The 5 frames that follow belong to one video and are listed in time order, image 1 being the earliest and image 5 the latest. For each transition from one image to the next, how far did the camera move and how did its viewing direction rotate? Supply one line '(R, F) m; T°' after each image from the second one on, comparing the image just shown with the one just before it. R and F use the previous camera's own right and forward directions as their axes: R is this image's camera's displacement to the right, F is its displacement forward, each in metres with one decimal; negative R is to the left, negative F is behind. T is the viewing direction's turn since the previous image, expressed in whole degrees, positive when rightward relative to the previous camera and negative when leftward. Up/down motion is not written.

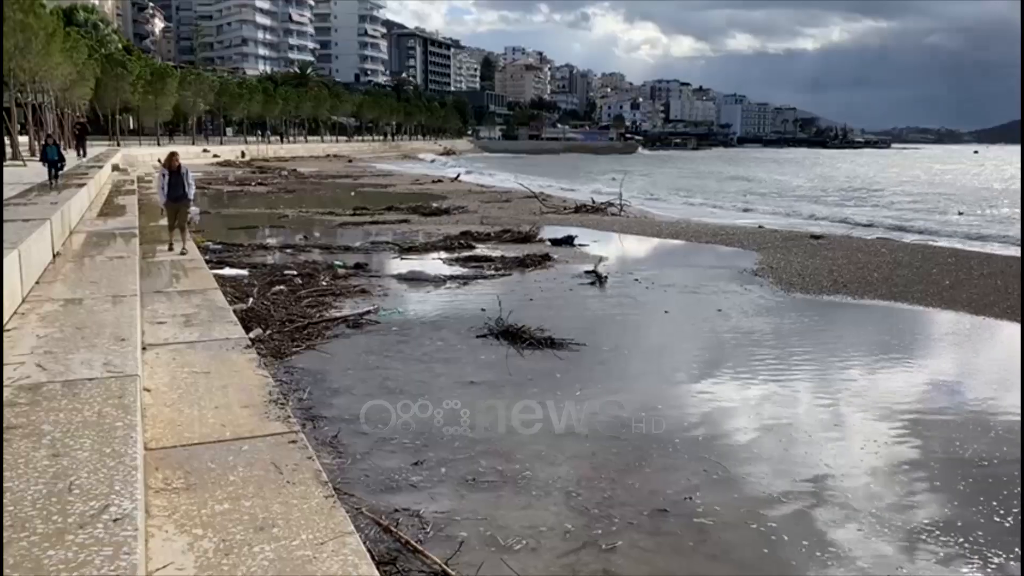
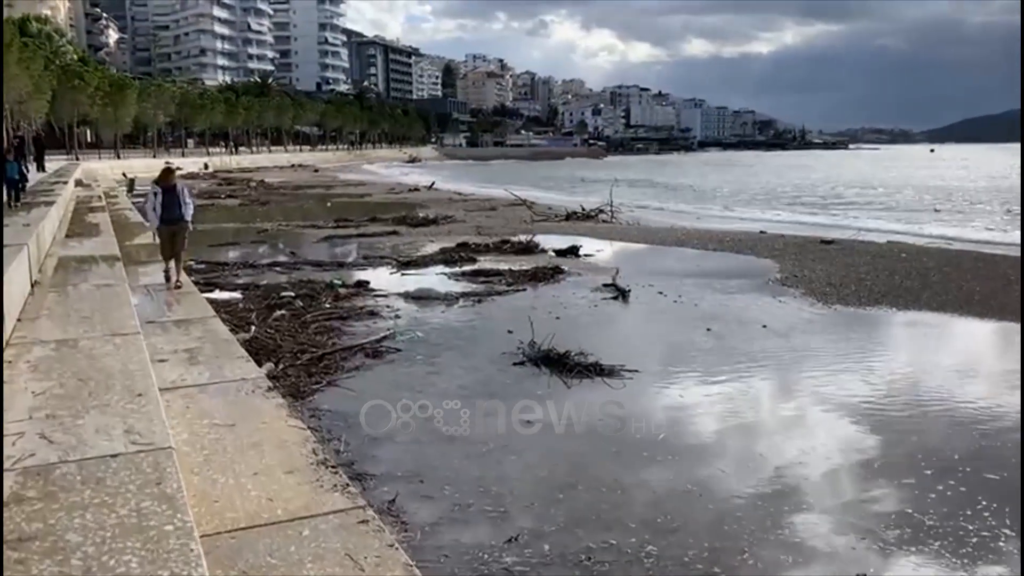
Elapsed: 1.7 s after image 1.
(-0.7, +0.9) m; +2°
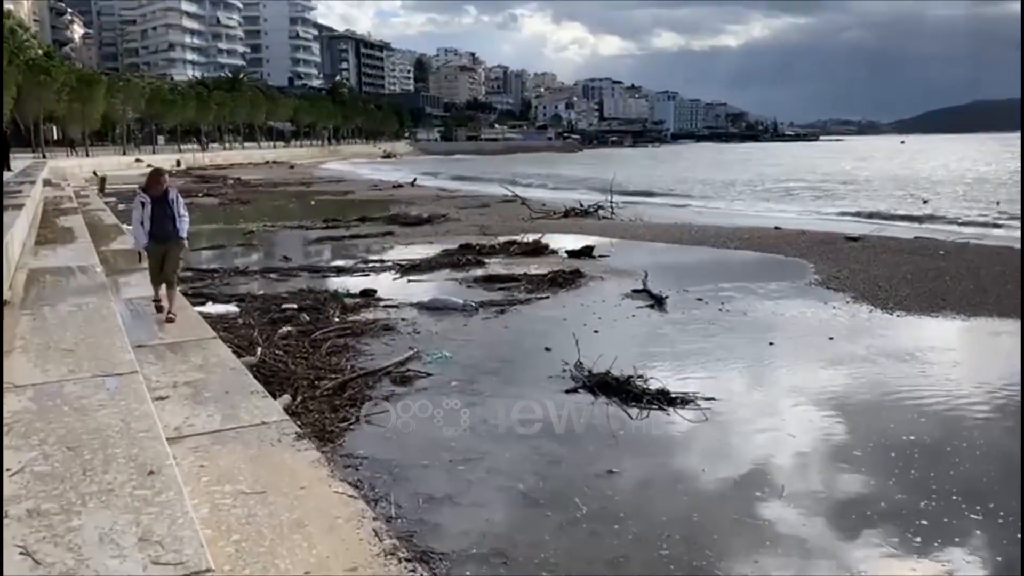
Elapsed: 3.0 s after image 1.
(-0.6, +1.1) m; +2°
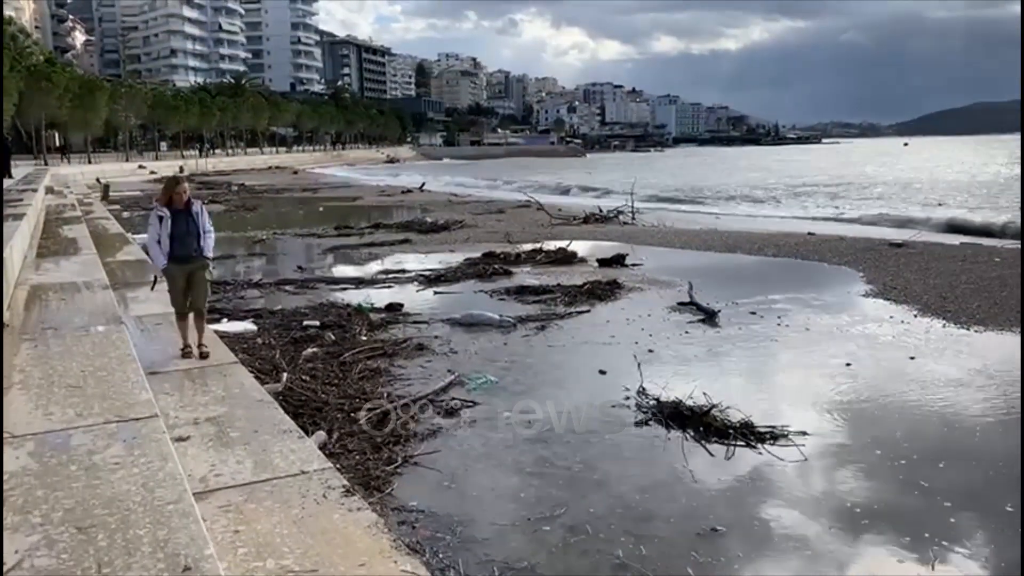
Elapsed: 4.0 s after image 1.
(-0.4, +0.8) m; 0°
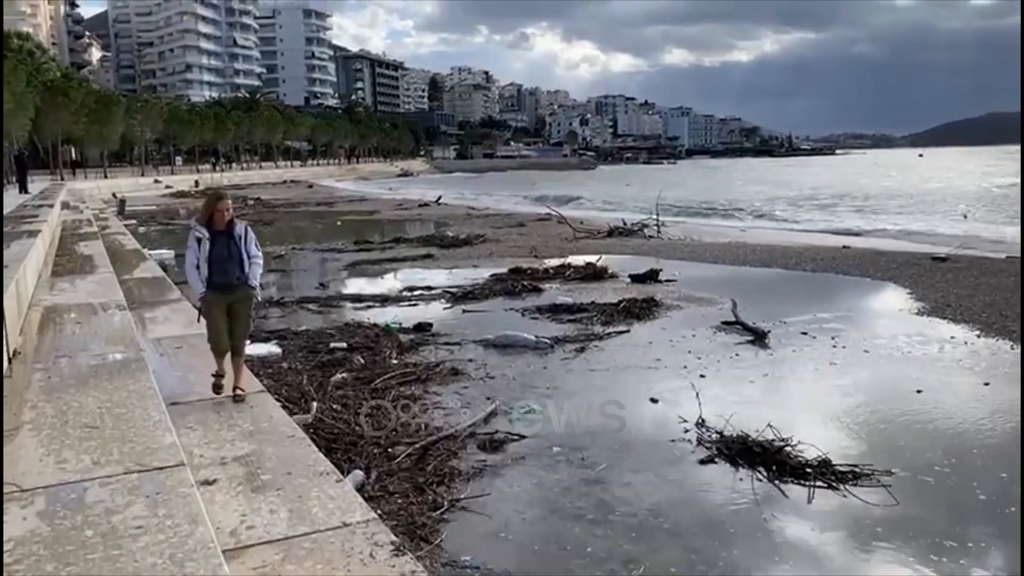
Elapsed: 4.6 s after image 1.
(-0.3, +0.5) m; -1°
